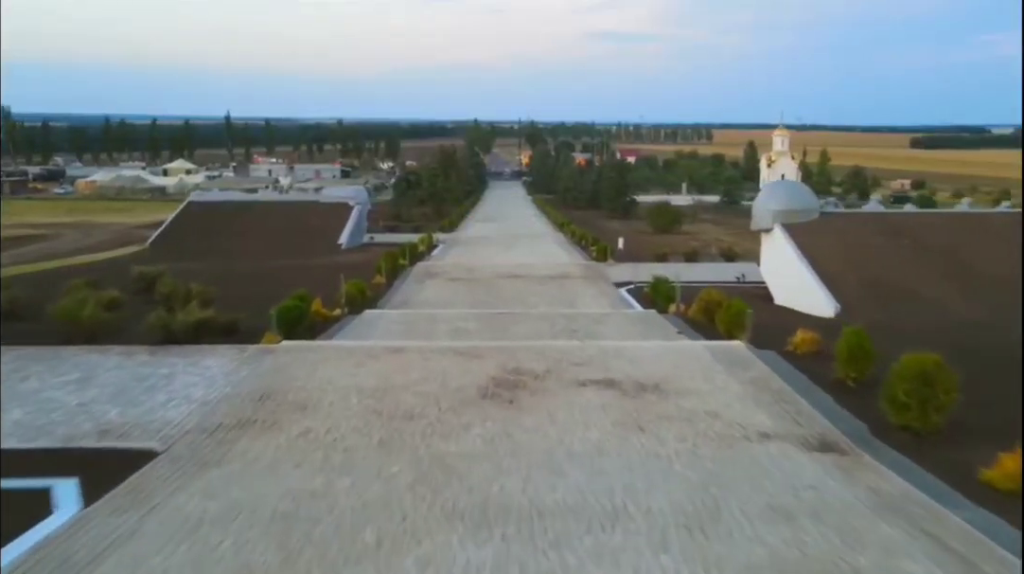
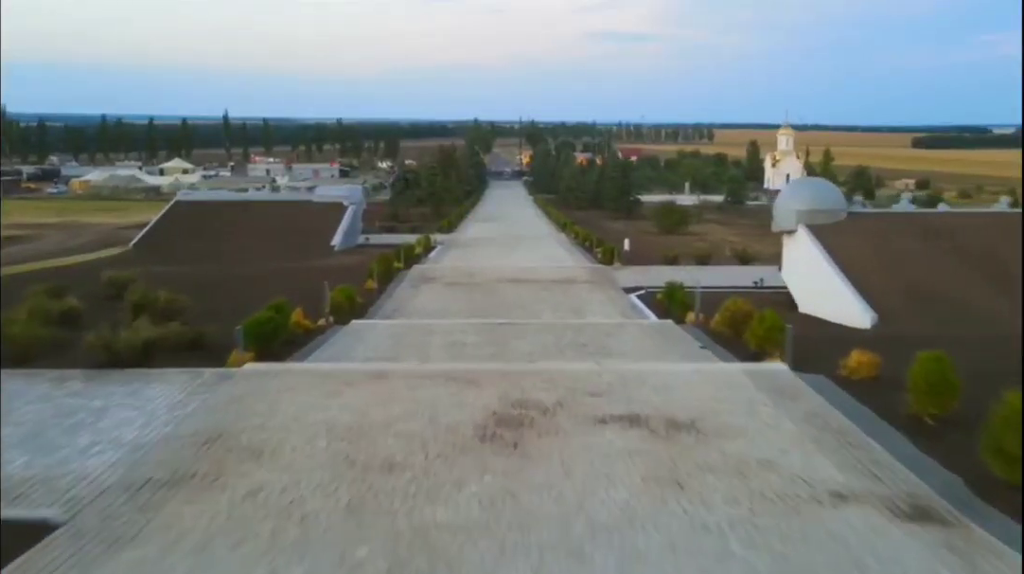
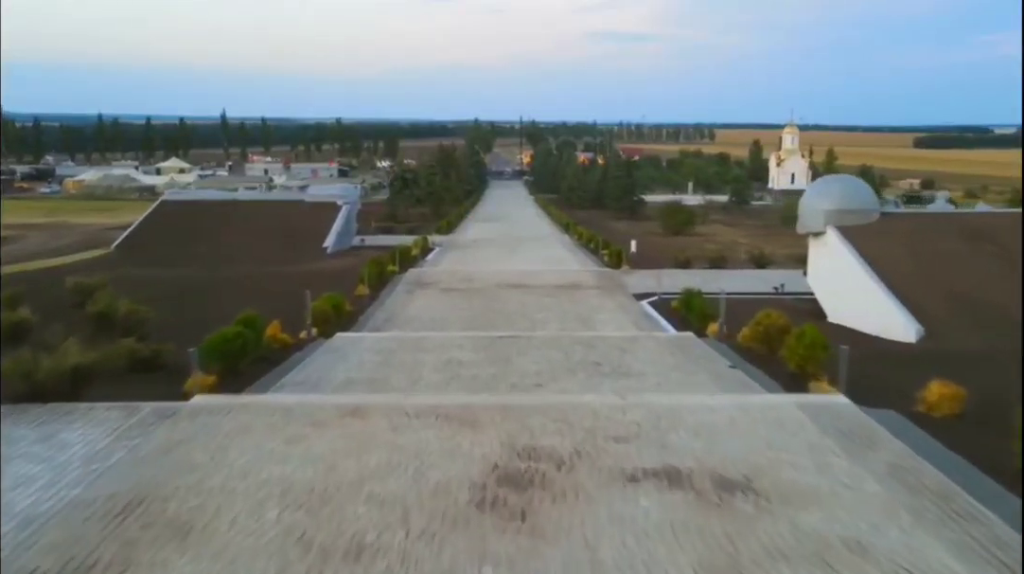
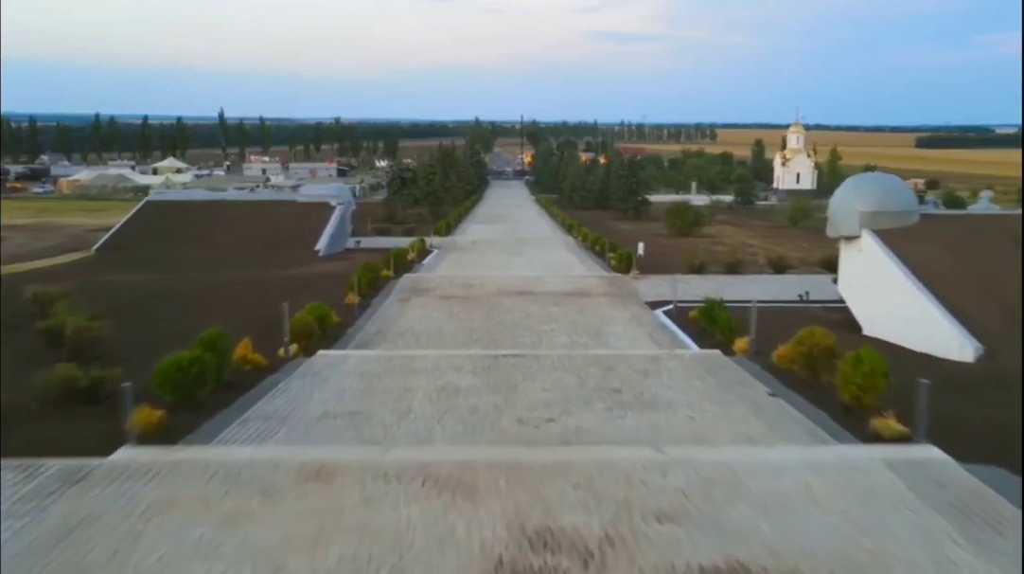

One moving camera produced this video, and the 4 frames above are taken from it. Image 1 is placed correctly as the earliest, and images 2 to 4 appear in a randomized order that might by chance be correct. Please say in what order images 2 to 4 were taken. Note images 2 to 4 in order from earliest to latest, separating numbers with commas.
2, 3, 4
